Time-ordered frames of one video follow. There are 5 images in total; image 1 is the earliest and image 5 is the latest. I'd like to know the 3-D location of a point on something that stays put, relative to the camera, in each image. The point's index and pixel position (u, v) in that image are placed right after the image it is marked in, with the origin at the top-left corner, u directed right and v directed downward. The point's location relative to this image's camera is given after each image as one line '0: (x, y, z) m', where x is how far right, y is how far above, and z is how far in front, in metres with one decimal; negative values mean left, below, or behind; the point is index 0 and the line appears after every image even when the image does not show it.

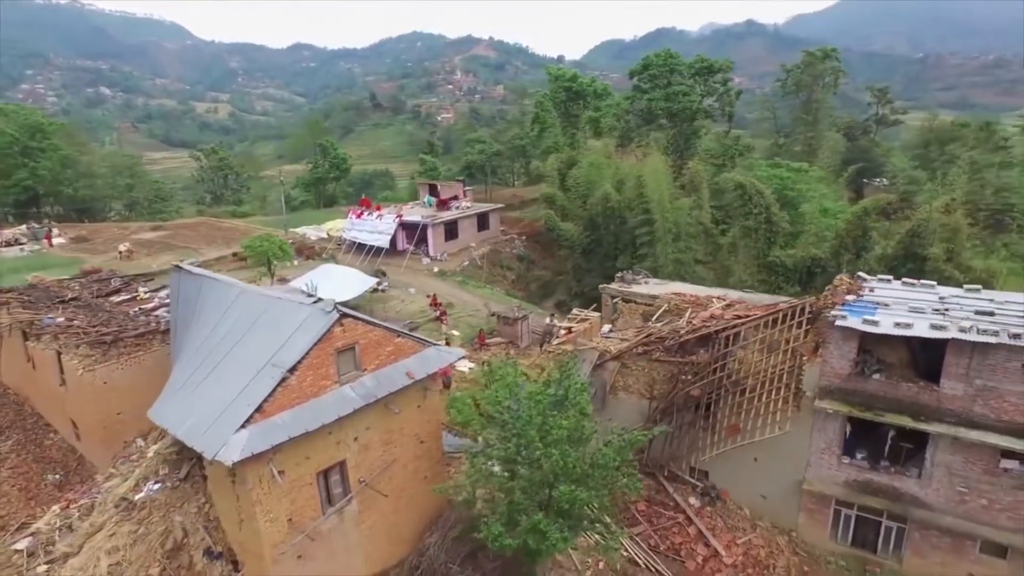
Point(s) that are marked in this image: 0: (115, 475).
0: (-9.5, -4.5, +14.7) m
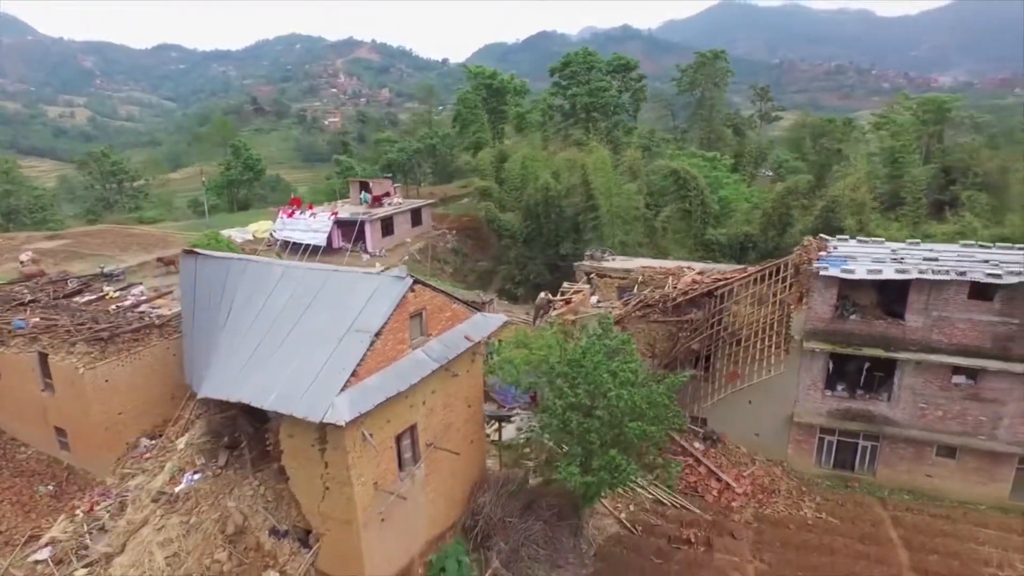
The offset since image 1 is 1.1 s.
0: (-8.6, -4.2, +14.0) m
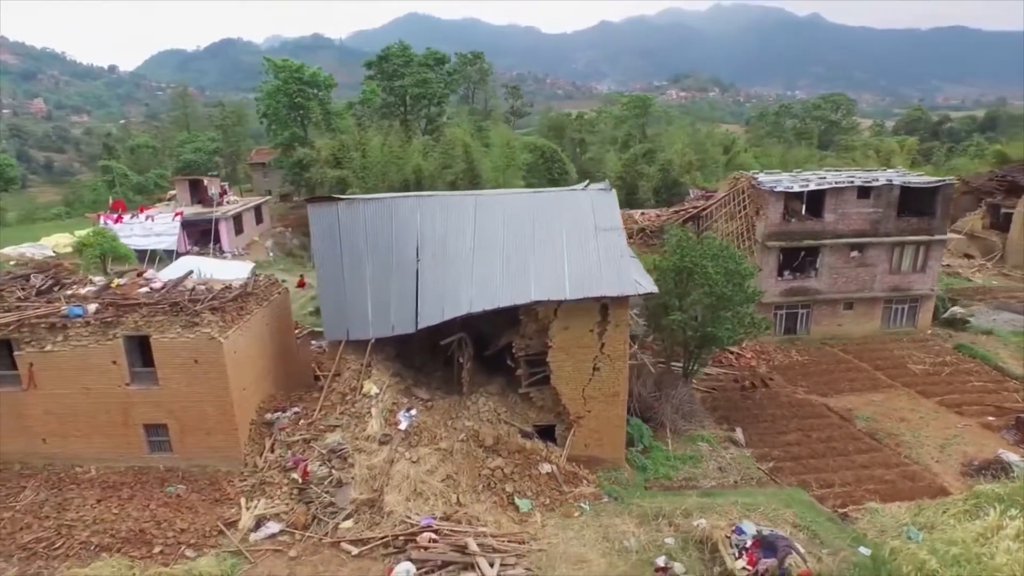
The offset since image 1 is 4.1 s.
0: (-4.1, -3.2, +13.2) m
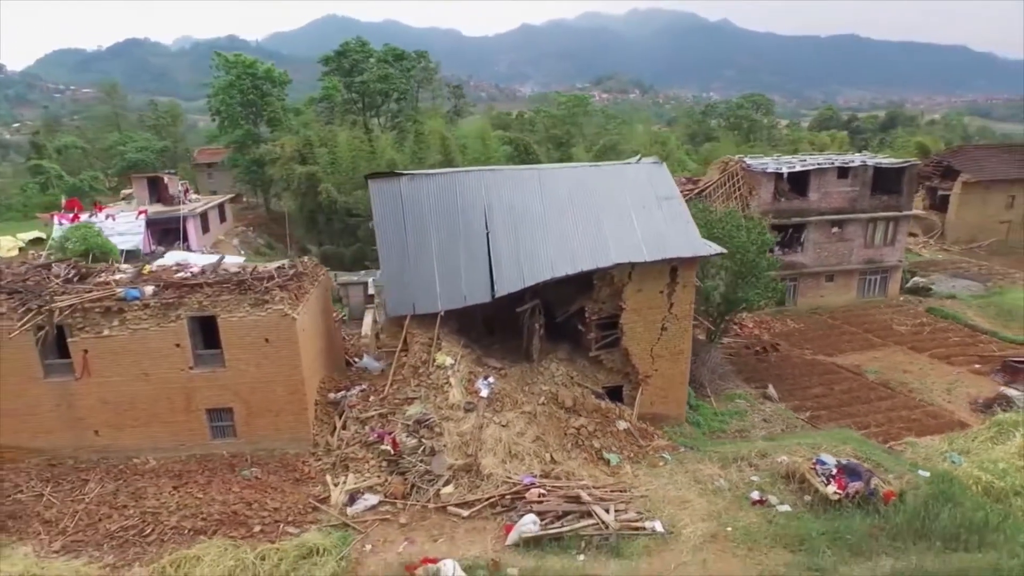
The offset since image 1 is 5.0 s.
0: (-2.5, -2.6, +13.3) m
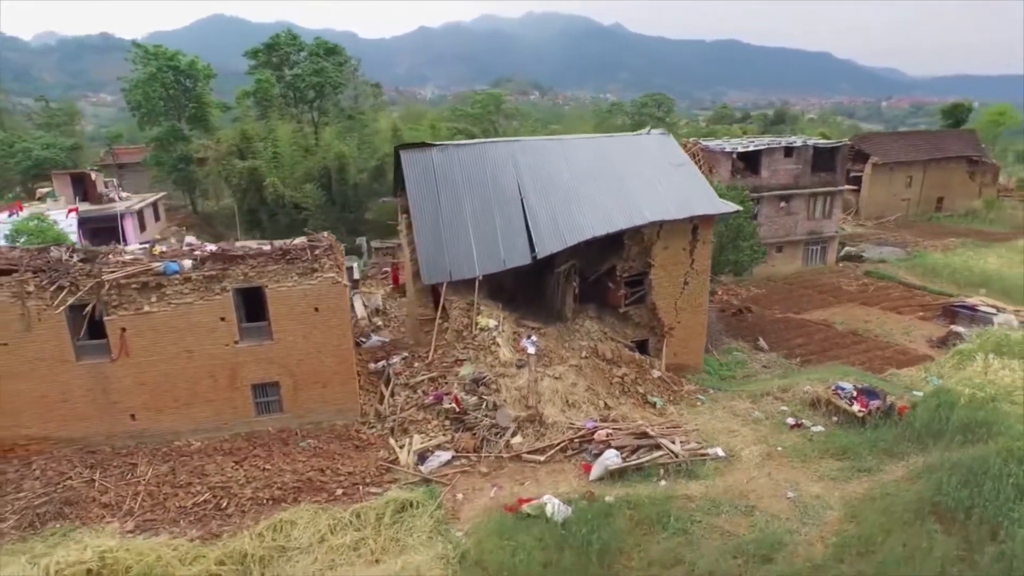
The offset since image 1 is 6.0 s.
0: (-1.4, -1.8, +13.6) m
